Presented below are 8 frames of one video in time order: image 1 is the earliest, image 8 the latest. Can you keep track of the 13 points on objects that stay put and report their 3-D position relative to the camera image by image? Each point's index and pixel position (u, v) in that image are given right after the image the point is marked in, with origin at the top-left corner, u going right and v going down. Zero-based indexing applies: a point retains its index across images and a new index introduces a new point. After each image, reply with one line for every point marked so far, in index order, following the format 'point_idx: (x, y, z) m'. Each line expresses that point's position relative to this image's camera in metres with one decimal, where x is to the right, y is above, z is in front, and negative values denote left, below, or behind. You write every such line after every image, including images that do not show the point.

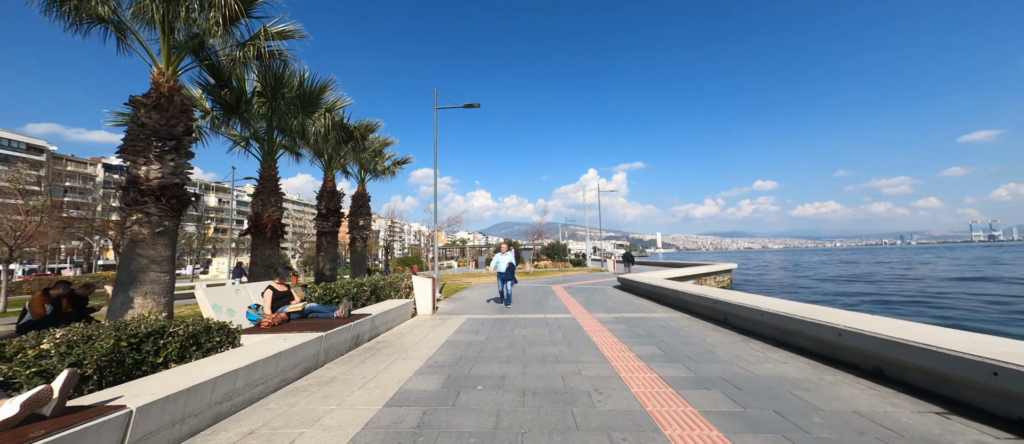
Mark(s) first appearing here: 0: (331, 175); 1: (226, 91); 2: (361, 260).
0: (-6.6, +1.8, +12.8) m
1: (-6.4, +2.9, +7.8) m
2: (-6.6, -1.7, +15.4) m
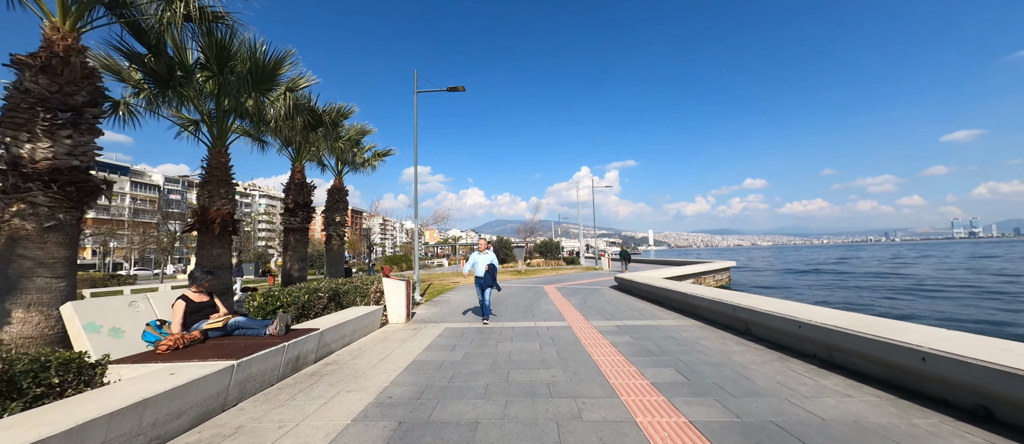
0: (-7.0, +1.9, +11.5) m
1: (-6.7, +3.0, +6.5) m
2: (-7.0, -1.5, +14.2) m
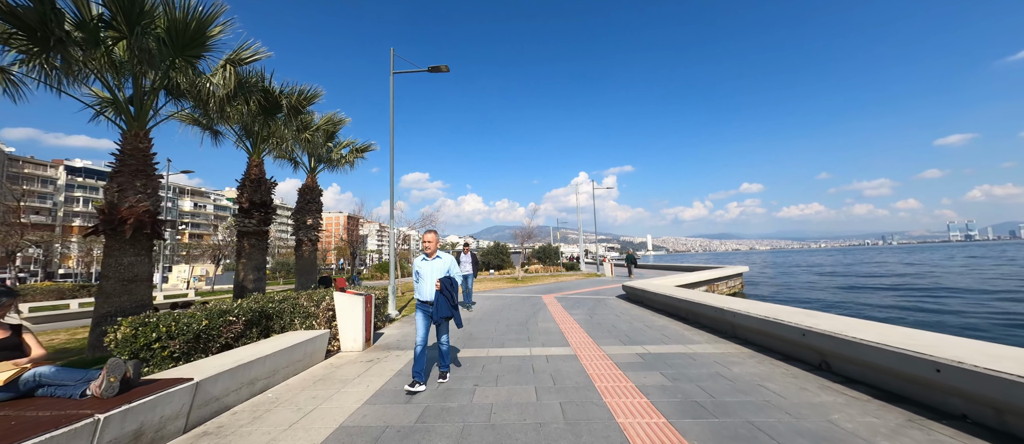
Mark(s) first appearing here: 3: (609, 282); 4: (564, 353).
0: (-7.2, +1.8, +9.9) m
1: (-6.9, +3.1, +5.0) m
2: (-7.3, -1.6, +12.5) m
3: (+5.4, -3.4, +19.7) m
4: (+0.8, -1.9, +5.2) m
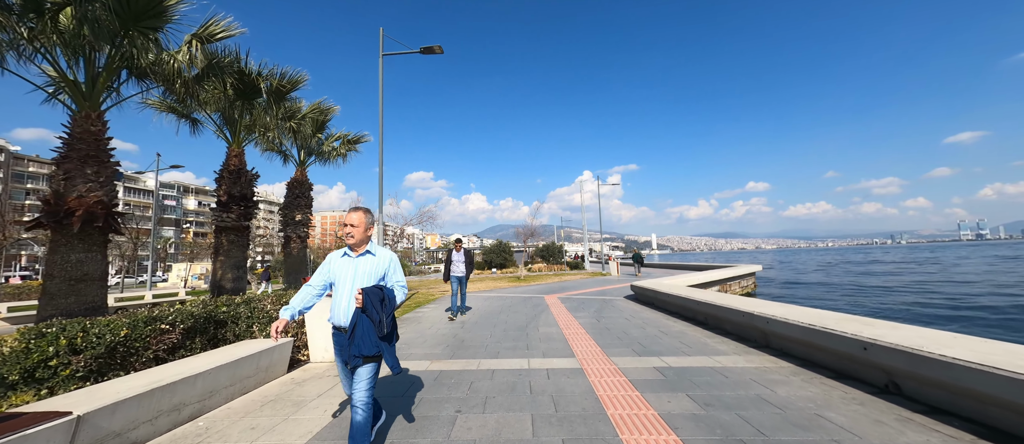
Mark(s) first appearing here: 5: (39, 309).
0: (-7.2, +2.0, +9.2) m
1: (-6.9, +3.2, +4.3) m
2: (-7.2, -1.5, +11.9) m
3: (+5.5, -3.2, +18.9) m
4: (+0.7, -1.8, +4.4) m
5: (-7.2, -1.3, +5.3) m
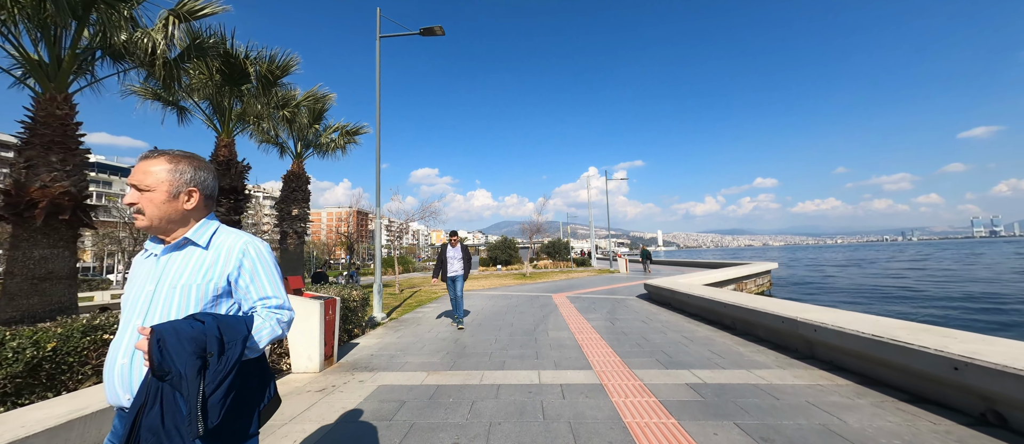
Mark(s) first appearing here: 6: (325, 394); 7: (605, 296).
0: (-7.1, +2.1, +8.7) m
1: (-6.9, +3.3, +3.7) m
2: (-7.0, -1.3, +11.4) m
3: (+5.8, -3.0, +18.3) m
4: (+0.8, -1.7, +3.8) m
5: (-7.1, -1.2, +4.8) m
6: (-1.9, -1.8, +3.6) m
7: (+3.0, -2.4, +11.3) m
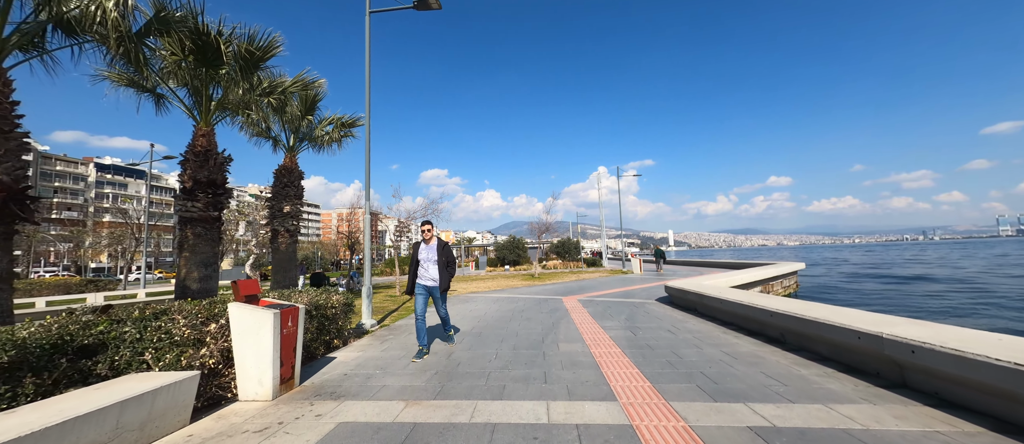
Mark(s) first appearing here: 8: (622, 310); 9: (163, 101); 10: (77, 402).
0: (-7.0, +2.2, +8.0) m
1: (-6.9, +3.3, +3.0) m
2: (-6.8, -1.3, +10.6) m
3: (+6.2, -2.9, +17.2) m
4: (+0.8, -1.6, +2.9) m
5: (-7.0, -1.1, +4.1) m
6: (-1.9, -1.7, +2.8) m
7: (+3.2, -2.3, +10.3) m
8: (+2.6, -2.1, +8.3) m
9: (-8.3, +2.8, +8.3) m
10: (-3.0, -1.2, +2.4) m
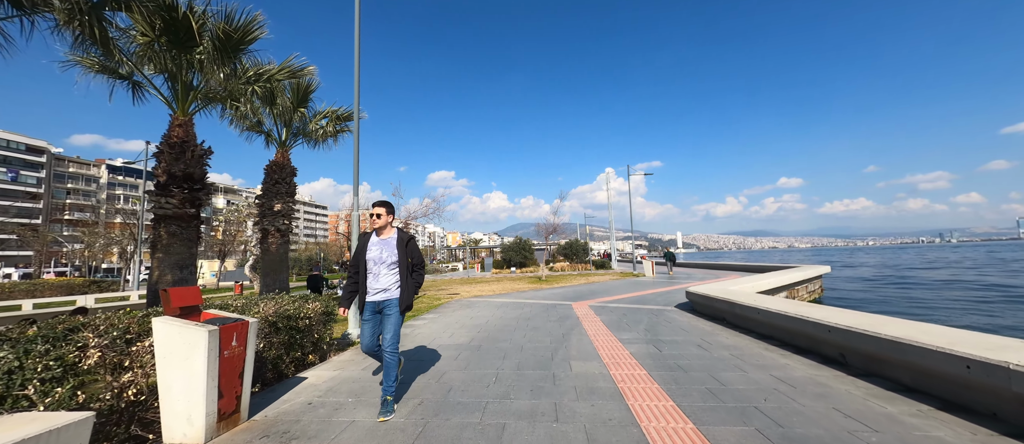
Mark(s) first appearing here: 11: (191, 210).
0: (-6.9, +2.2, +7.3) m
1: (-6.9, +3.4, +2.4) m
2: (-6.7, -1.2, +10.0) m
3: (+6.5, -2.9, +16.3) m
4: (+0.8, -1.6, +2.1) m
5: (-7.0, -1.1, +3.4) m
6: (-2.0, -1.6, +2.0) m
7: (+3.3, -2.3, +9.4) m
8: (+2.7, -2.1, +7.4) m
9: (-8.2, +2.8, +7.7) m
10: (-3.0, -1.2, +1.7) m
11: (-6.5, +0.3, +7.1) m
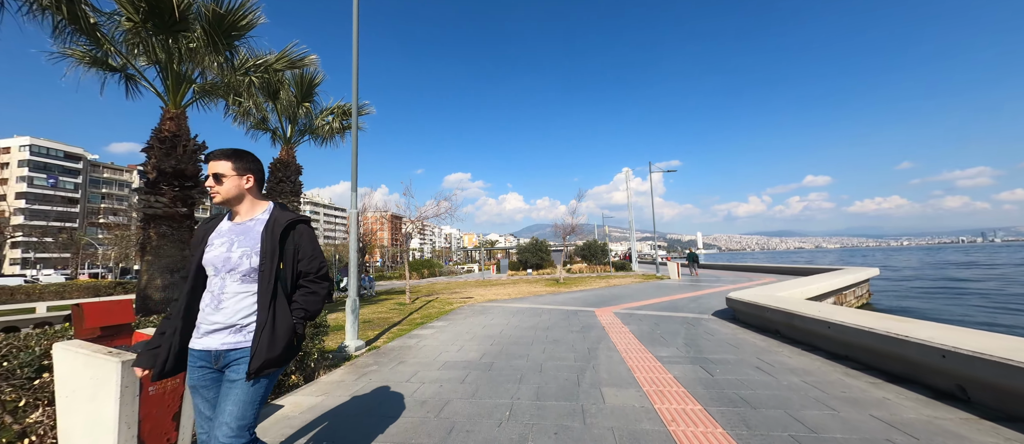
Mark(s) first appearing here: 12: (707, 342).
0: (-6.6, +2.2, +6.9) m
1: (-6.8, +3.4, +1.9) m
2: (-6.3, -1.2, +9.5) m
3: (+7.2, -2.8, +15.2) m
4: (+0.9, -1.5, +1.3) m
5: (-6.9, -1.1, +2.9) m
6: (-1.9, -1.6, +1.3) m
7: (+3.7, -2.2, +8.5) m
8: (+3.0, -2.0, +6.5) m
9: (-7.8, +2.8, +7.3) m
10: (-2.9, -1.1, +1.0) m
11: (-6.2, +0.3, +6.6) m
12: (+3.1, -1.9, +5.5) m
